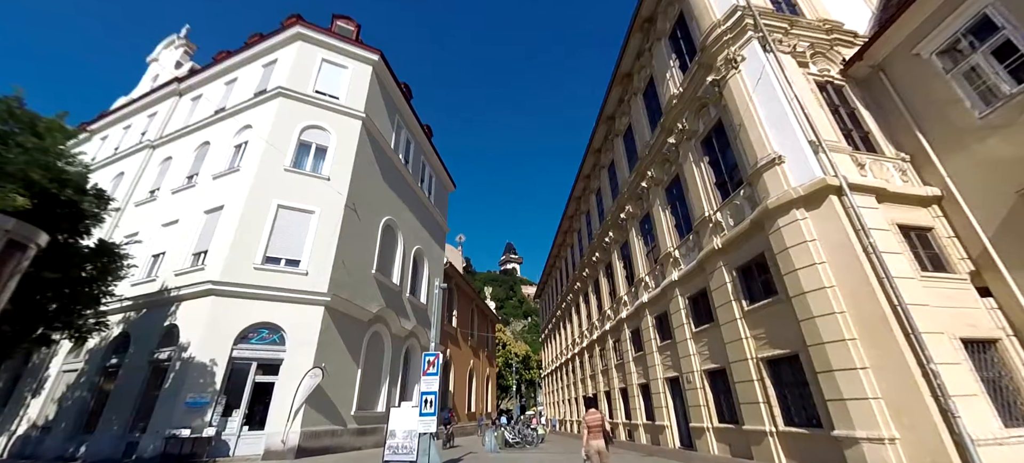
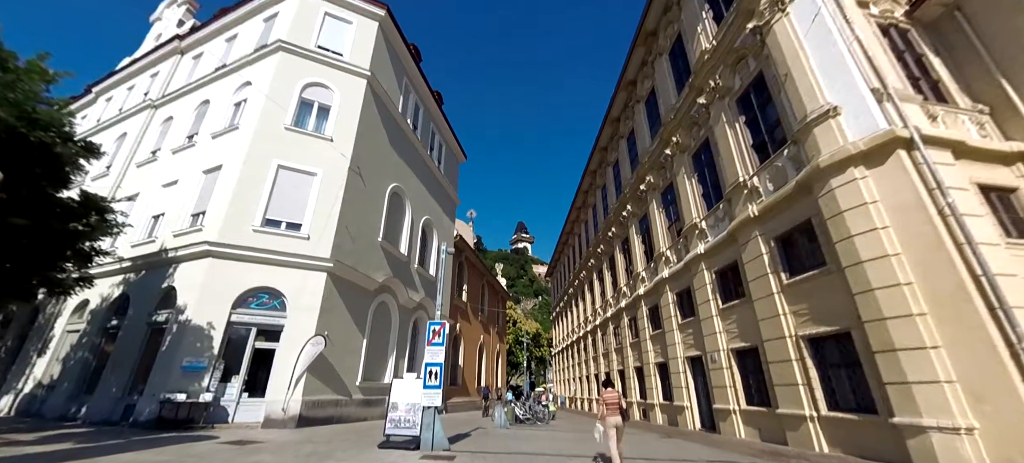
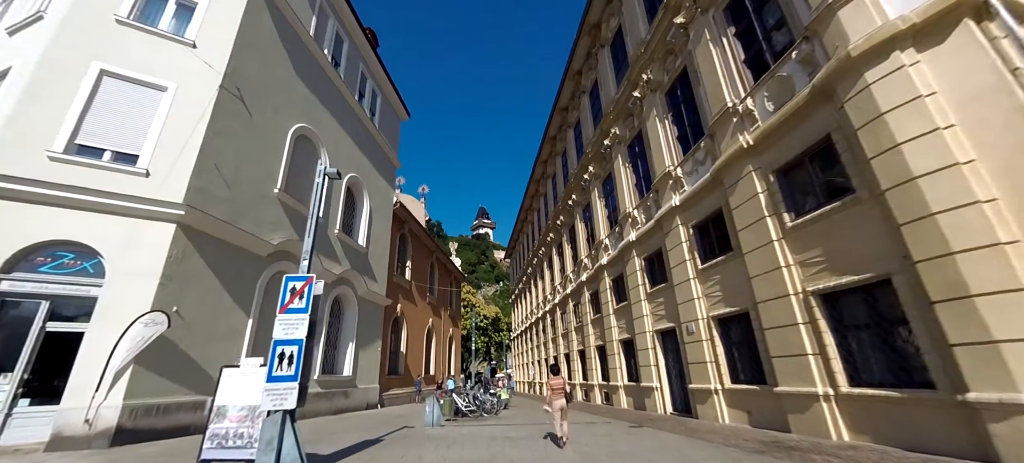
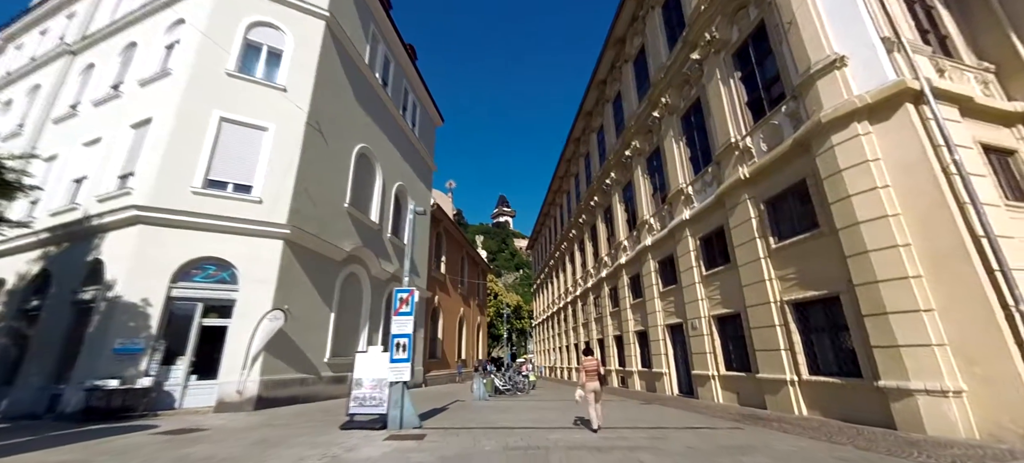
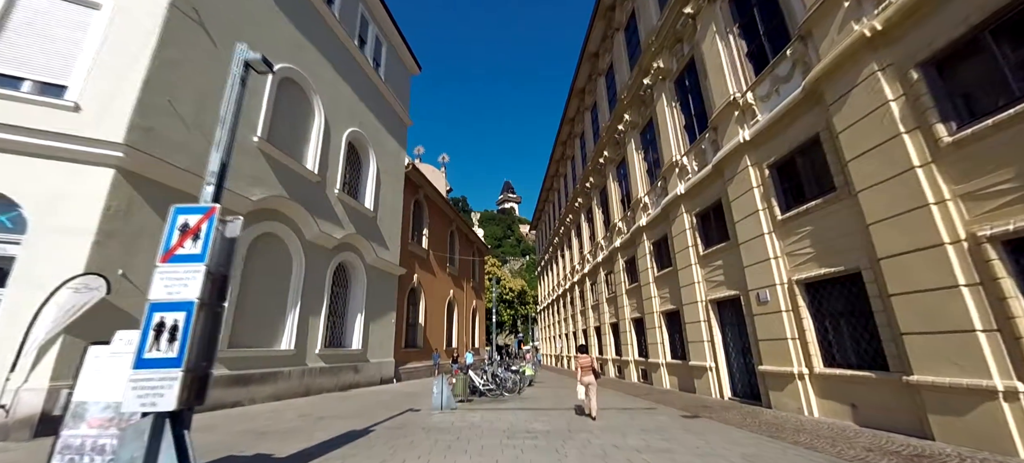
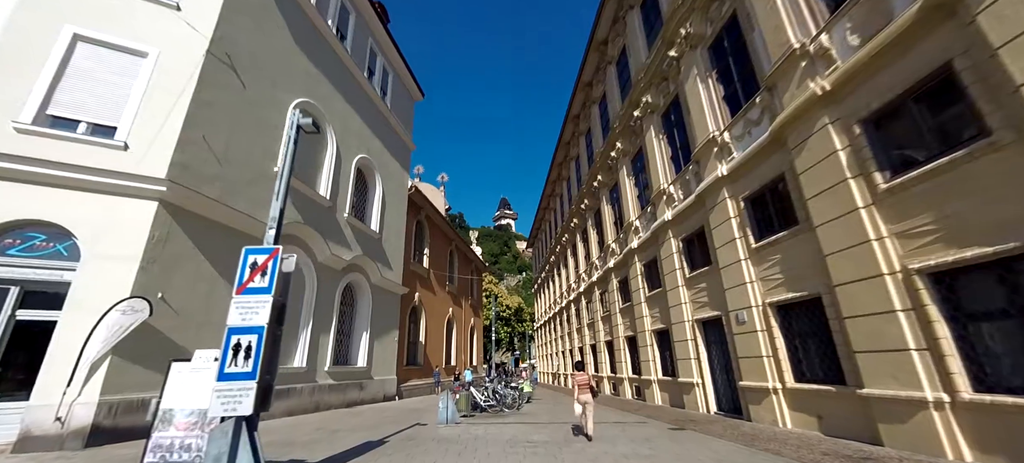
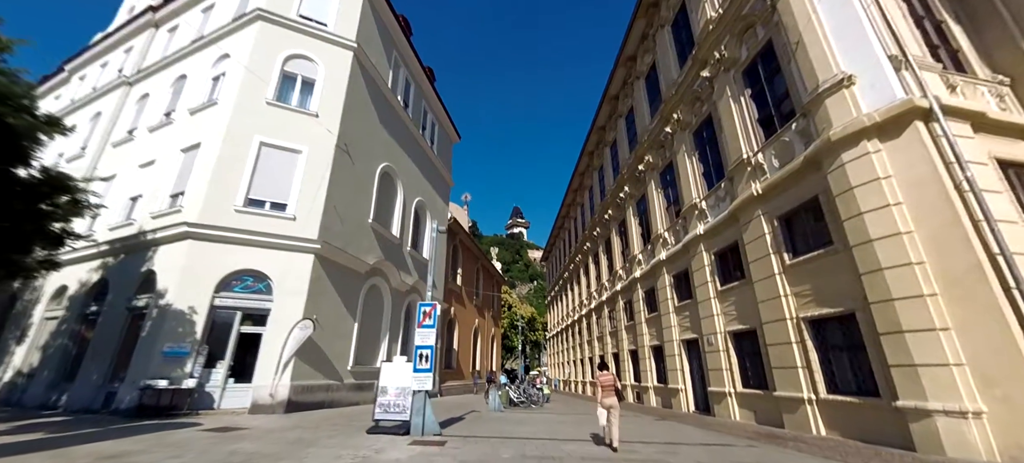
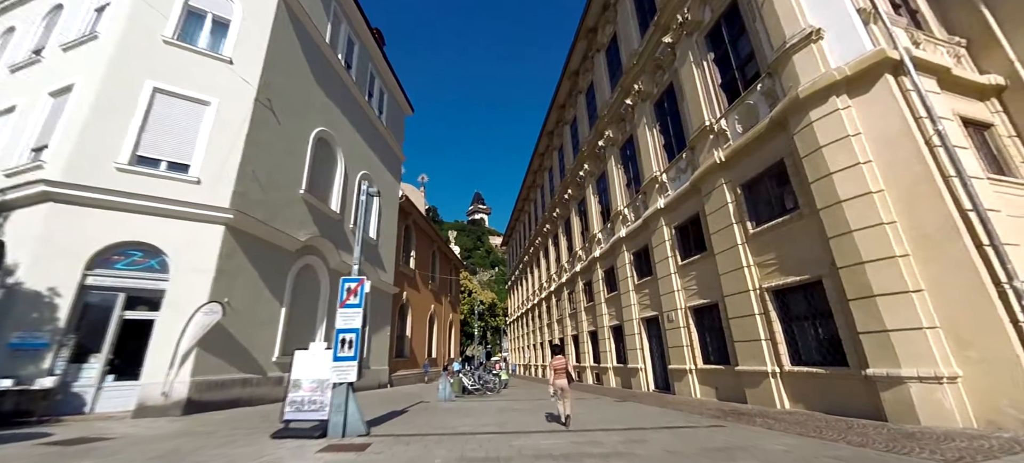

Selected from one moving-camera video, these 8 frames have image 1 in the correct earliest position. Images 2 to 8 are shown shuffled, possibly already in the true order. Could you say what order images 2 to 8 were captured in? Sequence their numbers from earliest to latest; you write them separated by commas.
2, 7, 4, 8, 3, 6, 5
